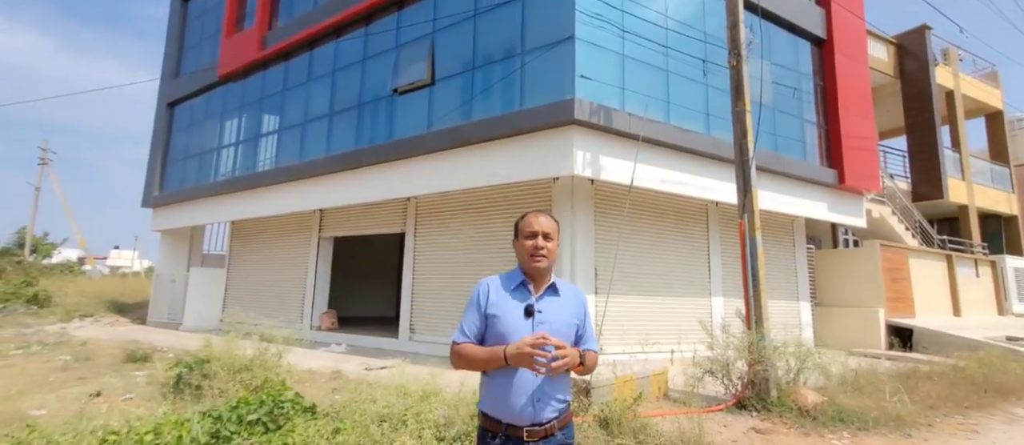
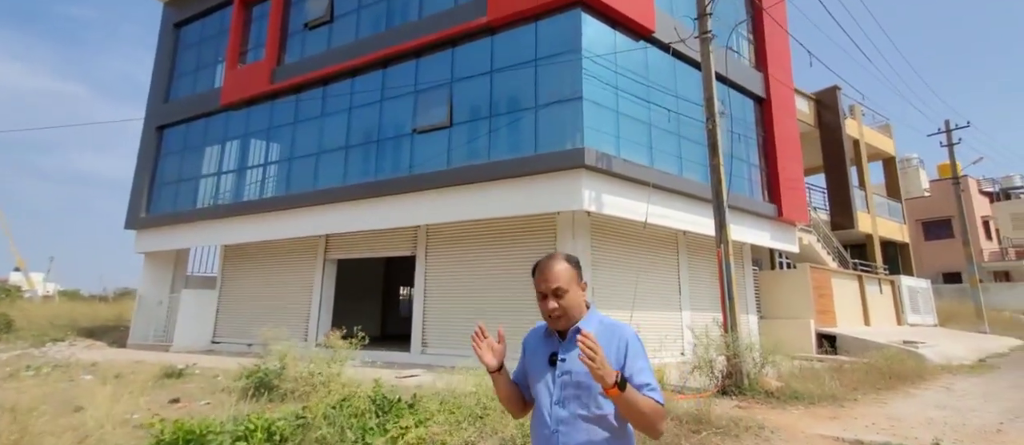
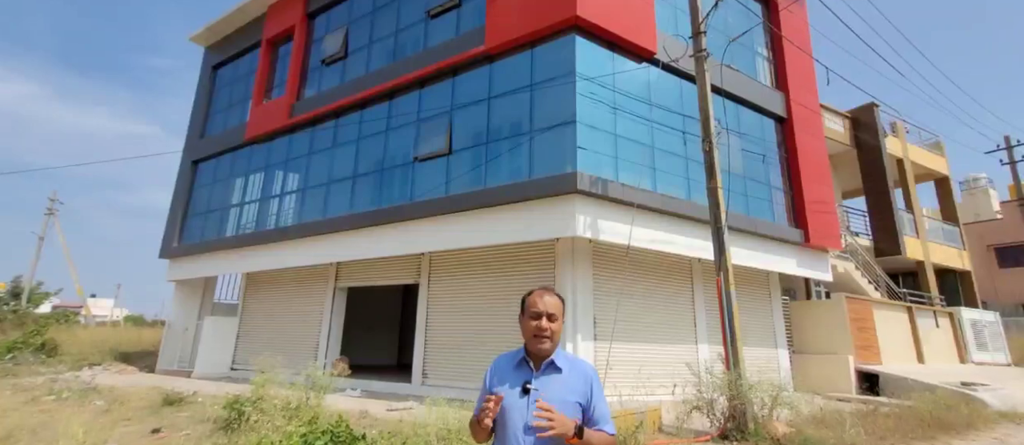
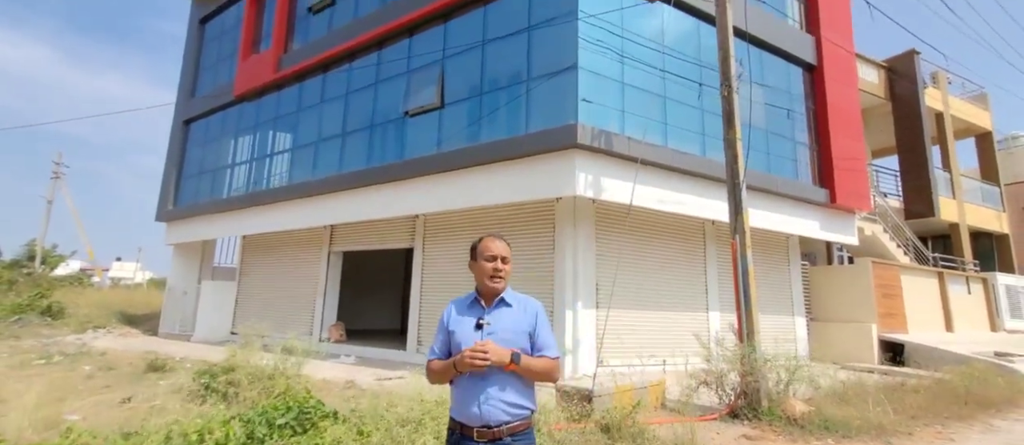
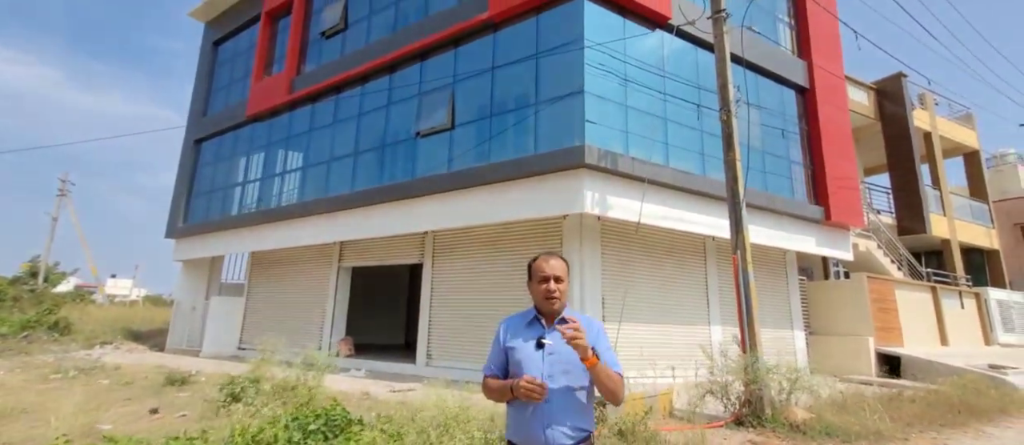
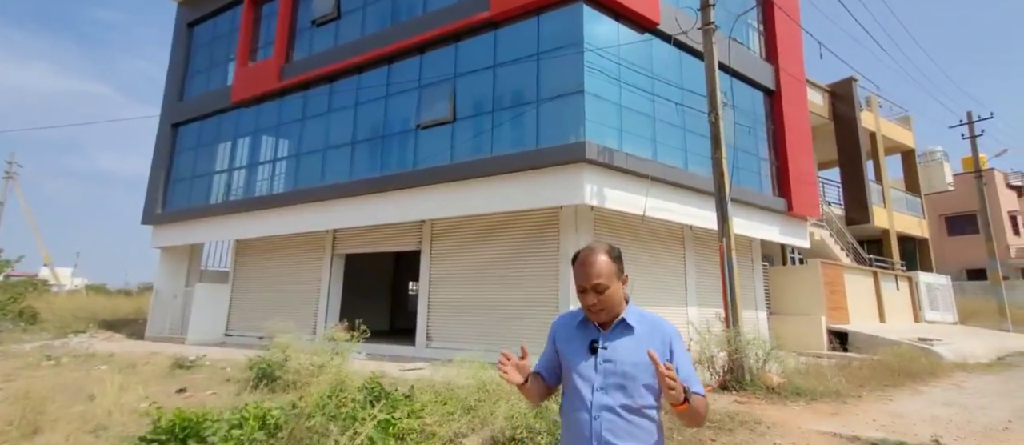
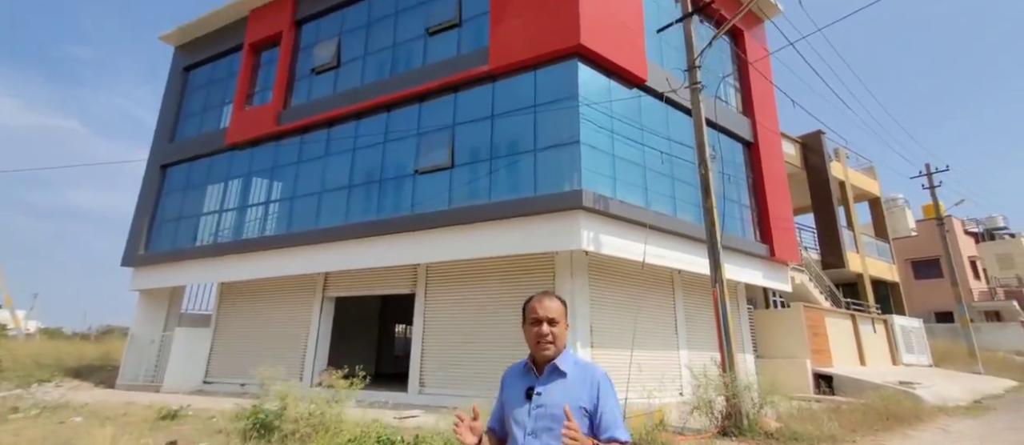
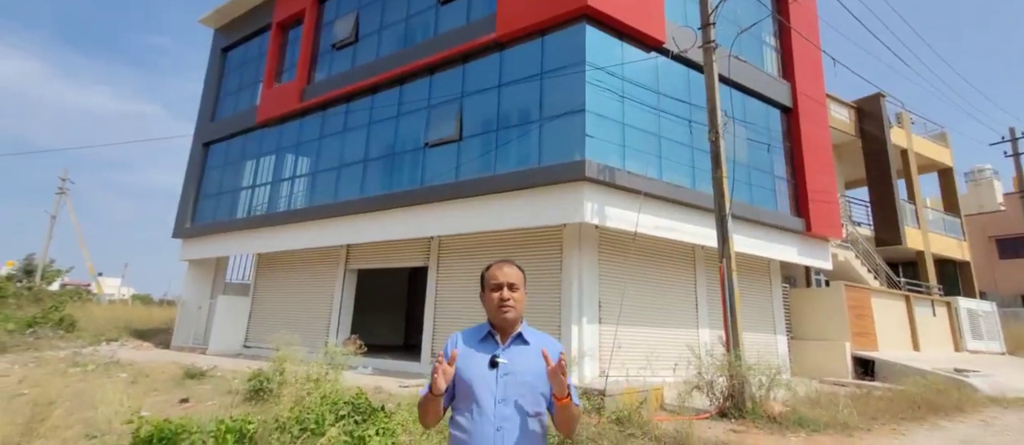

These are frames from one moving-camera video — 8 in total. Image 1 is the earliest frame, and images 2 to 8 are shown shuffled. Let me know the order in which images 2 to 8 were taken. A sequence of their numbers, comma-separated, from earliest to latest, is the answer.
4, 5, 3, 8, 6, 2, 7
